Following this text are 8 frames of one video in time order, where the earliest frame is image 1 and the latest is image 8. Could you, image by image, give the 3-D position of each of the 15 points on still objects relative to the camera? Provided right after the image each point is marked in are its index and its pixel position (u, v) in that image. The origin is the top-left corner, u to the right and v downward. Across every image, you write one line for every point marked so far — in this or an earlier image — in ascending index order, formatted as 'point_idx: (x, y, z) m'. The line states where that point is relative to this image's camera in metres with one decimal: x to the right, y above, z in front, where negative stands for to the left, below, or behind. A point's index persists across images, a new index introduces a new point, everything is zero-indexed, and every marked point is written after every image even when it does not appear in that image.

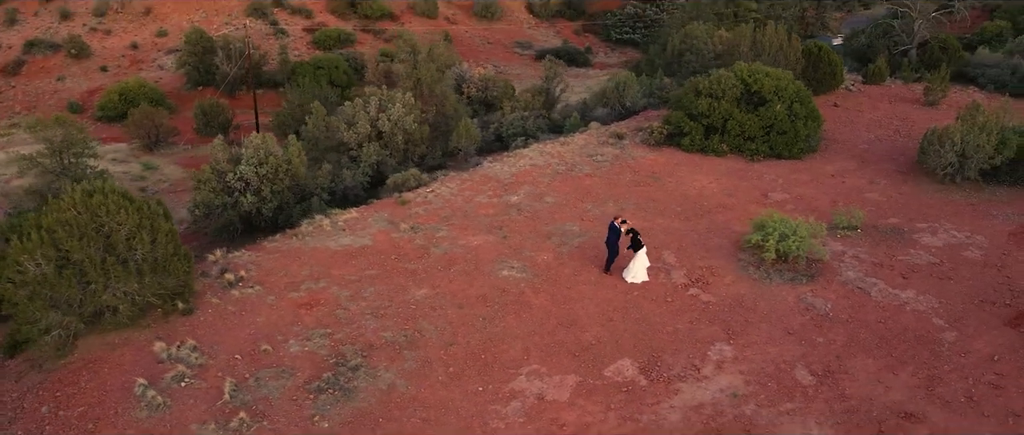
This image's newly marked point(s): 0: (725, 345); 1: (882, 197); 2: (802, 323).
0: (+2.2, -1.3, +8.4) m
1: (+5.3, +0.3, +12.3) m
2: (+3.1, -1.1, +8.9) m
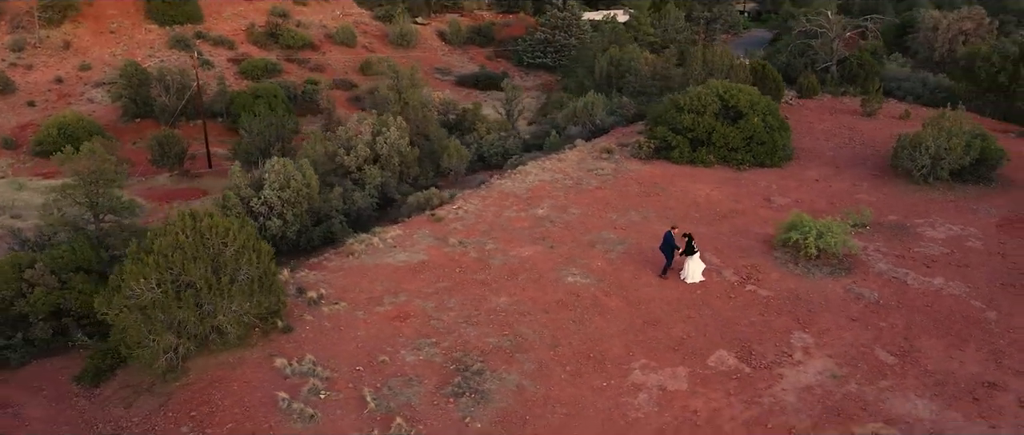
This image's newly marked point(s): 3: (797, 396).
0: (+3.2, -1.2, +9.2) m
1: (+5.7, +0.3, +13.5) m
2: (+4.0, -1.0, +9.7) m
3: (+2.7, -1.7, +8.0) m
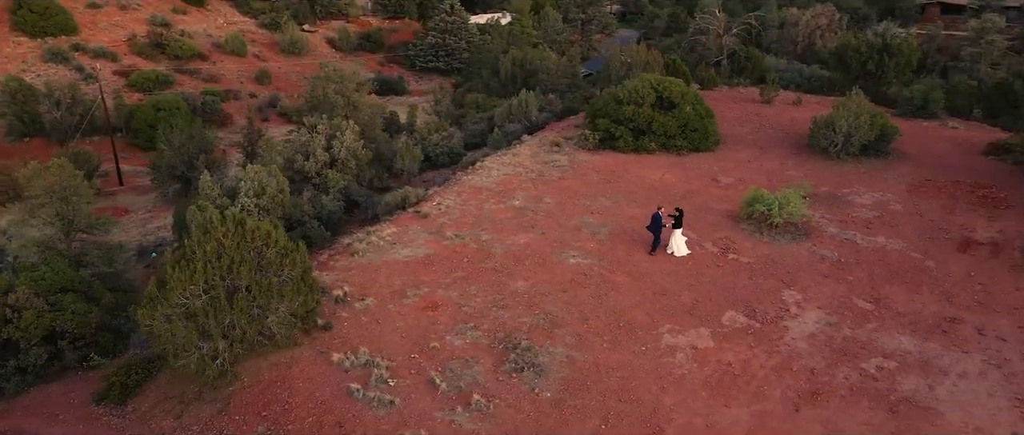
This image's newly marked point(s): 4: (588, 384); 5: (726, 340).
0: (+3.5, -0.9, +10.5) m
1: (+5.2, +0.8, +15.1) m
2: (+4.2, -0.7, +11.2) m
3: (+3.2, -1.3, +9.2) m
4: (+0.8, -1.6, +8.5) m
5: (+2.3, -1.3, +9.3) m
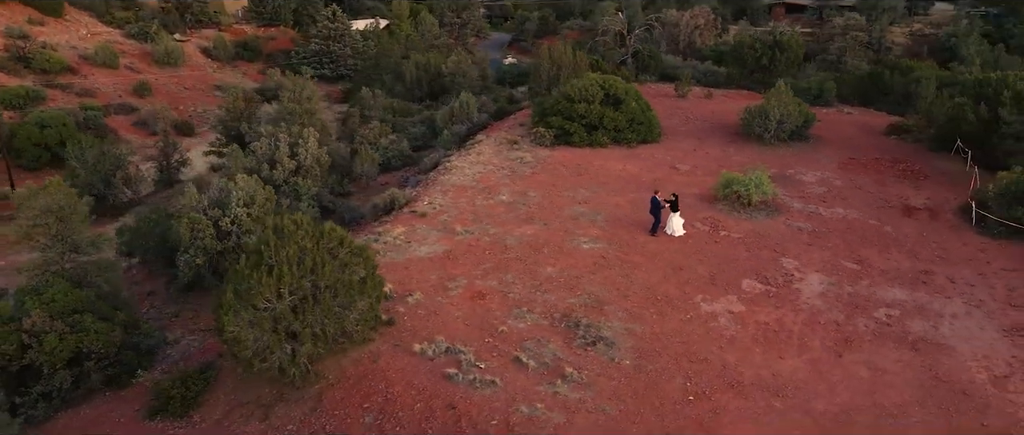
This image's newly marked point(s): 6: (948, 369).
0: (+3.8, -0.6, +11.8) m
1: (+4.6, +1.2, +16.7) m
2: (+4.4, -0.3, +12.6) m
3: (+3.8, -1.0, +10.5) m
4: (+1.6, -1.4, +9.3) m
5: (+3.0, -1.0, +10.4) m
6: (+4.6, -1.6, +9.0) m
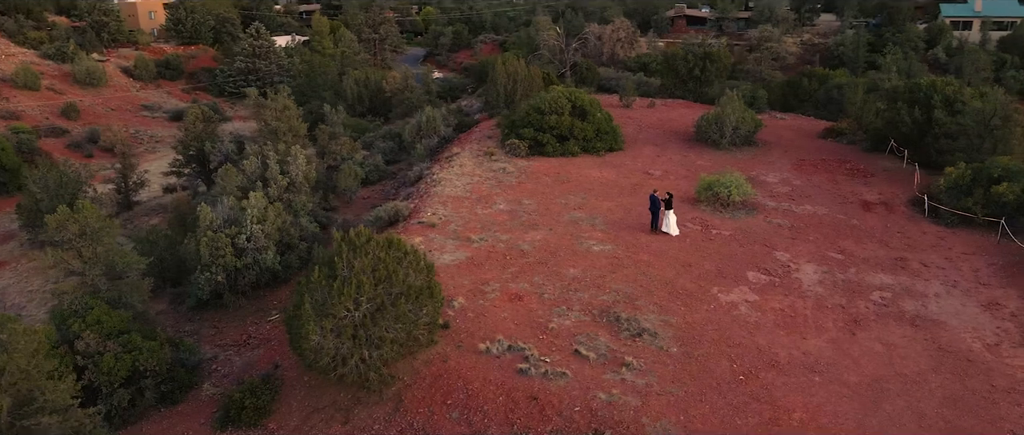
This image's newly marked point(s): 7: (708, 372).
0: (+4.1, -0.5, +13.0) m
1: (+4.1, +1.2, +18.0) m
2: (+4.5, -0.2, +13.9) m
3: (+4.2, -0.9, +11.8) m
4: (+2.2, -1.4, +10.3) m
5: (+3.4, -1.0, +11.6) m
6: (+5.3, -1.5, +10.3) m
7: (+2.2, -1.7, +9.5) m
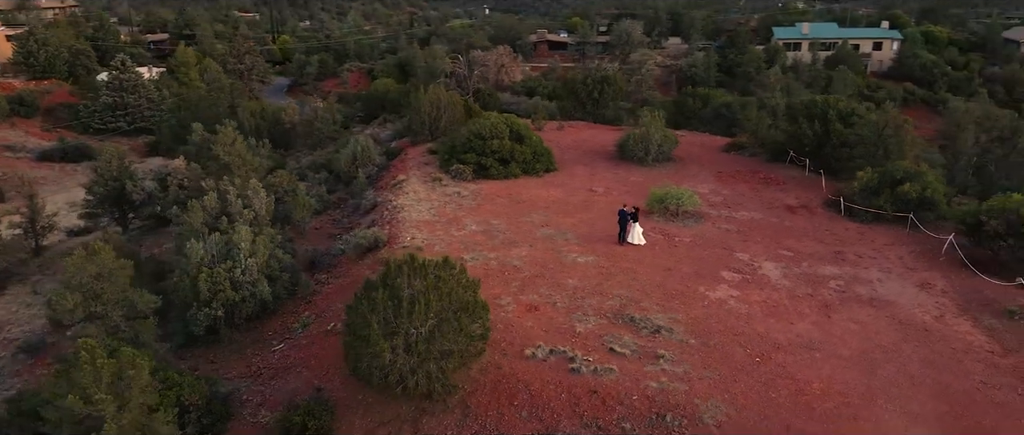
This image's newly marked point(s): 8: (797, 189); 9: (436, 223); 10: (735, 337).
0: (+3.9, -0.6, +14.7) m
1: (+2.9, +0.9, +19.7) m
2: (+4.1, -0.3, +15.7) m
3: (+4.3, -1.0, +13.5) m
4: (+2.6, -1.5, +11.7) m
5: (+3.6, -1.1, +13.1) m
6: (+5.6, -1.4, +12.3) m
7: (+2.8, -1.8, +10.9) m
8: (+6.2, +0.6, +18.6) m
9: (-1.5, -0.1, +16.3) m
10: (+3.0, -1.6, +11.5) m
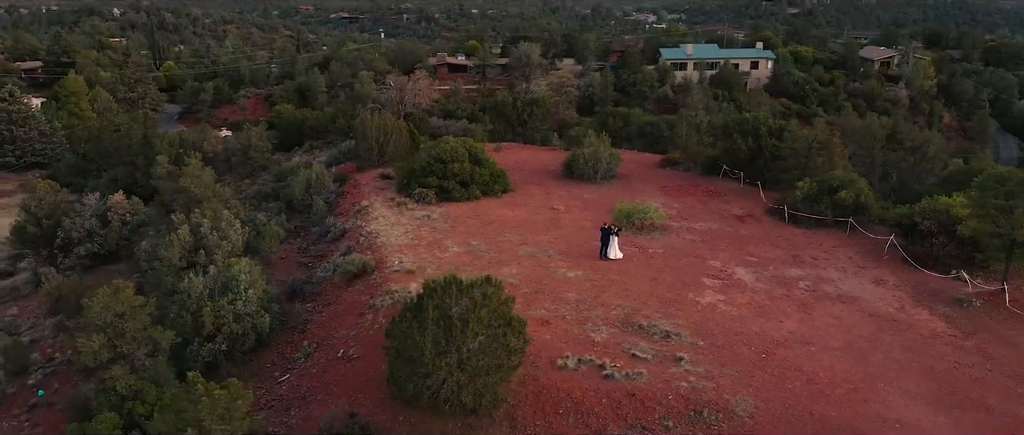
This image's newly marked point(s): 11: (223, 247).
0: (+3.7, -0.8, +16.0) m
1: (+2.0, +0.5, +20.7) m
2: (+3.8, -0.5, +16.9) m
3: (+4.3, -1.1, +14.8) m
4: (+2.9, -1.7, +12.7) m
5: (+3.6, -1.3, +14.3) m
6: (+5.8, -1.5, +13.7) m
7: (+3.2, -1.9, +11.9) m
8: (+5.3, +0.4, +20.1) m
9: (-1.9, -0.6, +16.8) m
10: (+3.3, -1.8, +12.6) m
11: (-5.5, -0.6, +16.1) m
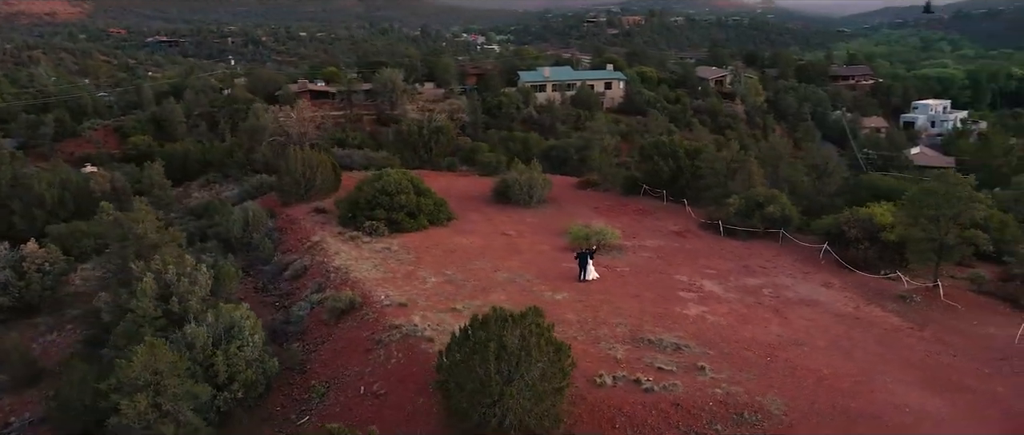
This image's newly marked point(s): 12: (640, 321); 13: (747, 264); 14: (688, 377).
0: (+3.3, -1.2, +17.2) m
1: (+0.6, 0.0, +21.5) m
2: (+3.2, -0.9, +18.2) m
3: (+4.1, -1.4, +16.2) m
4: (+3.2, -2.0, +13.9) m
5: (+3.5, -1.6, +15.6) m
6: (+5.8, -1.7, +15.4) m
7: (+3.6, -2.2, +13.1) m
8: (+4.0, 0.0, +21.7) m
9: (-2.3, -1.2, +16.9) m
10: (+3.6, -2.0, +13.8) m
11: (-5.7, -1.4, +15.5) m
12: (+2.2, -1.8, +14.6) m
13: (+4.9, -1.0, +18.0) m
14: (+2.5, -2.3, +12.5) m
